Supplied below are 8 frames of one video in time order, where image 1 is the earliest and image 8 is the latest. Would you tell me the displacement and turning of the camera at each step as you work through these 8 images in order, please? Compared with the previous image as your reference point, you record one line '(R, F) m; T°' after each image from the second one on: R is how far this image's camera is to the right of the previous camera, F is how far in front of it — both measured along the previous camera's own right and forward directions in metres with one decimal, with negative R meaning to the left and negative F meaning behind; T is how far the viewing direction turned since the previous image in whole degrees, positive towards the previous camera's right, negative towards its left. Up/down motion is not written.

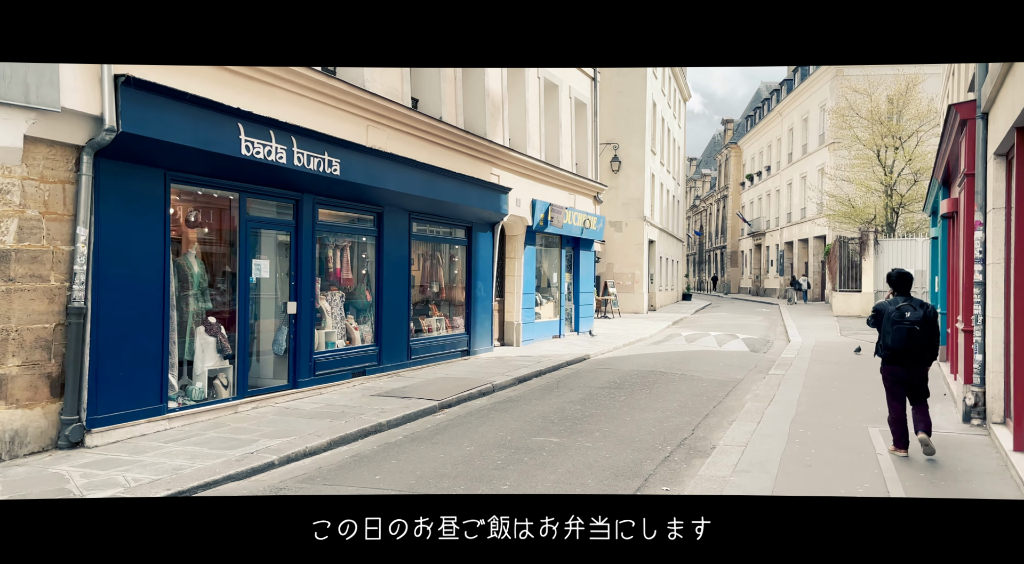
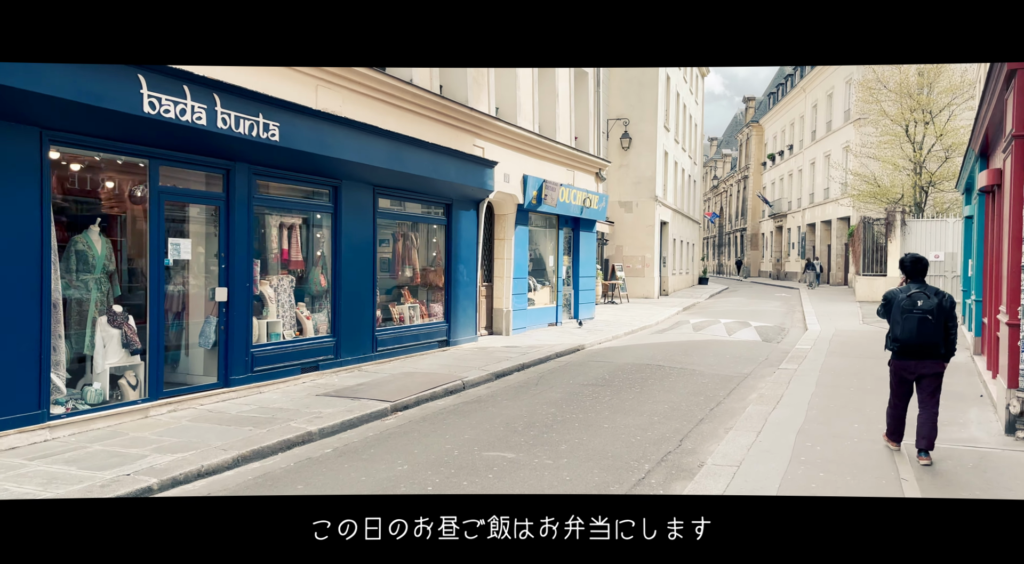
(+0.6, +1.3) m; -2°
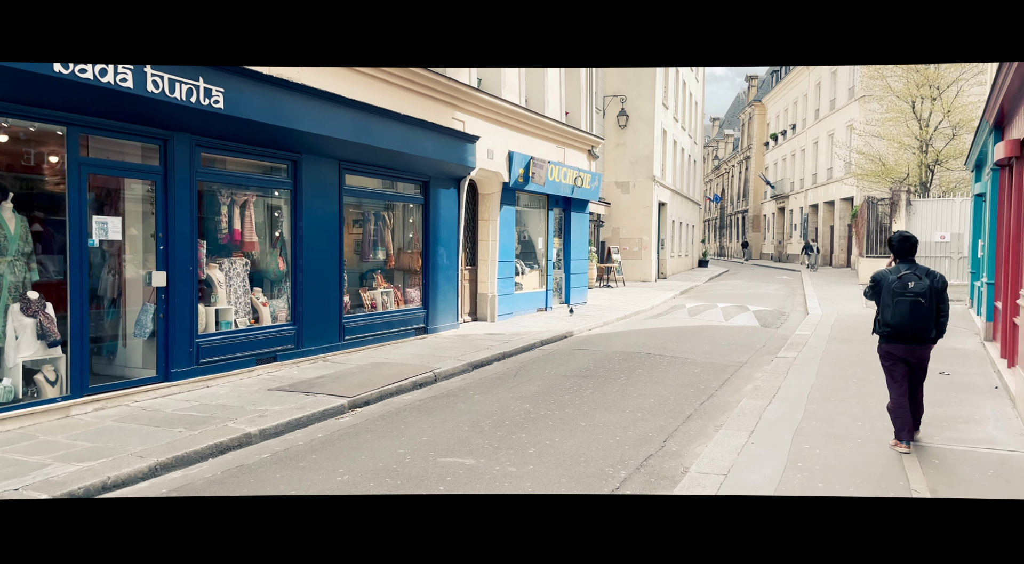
(+0.3, +0.8) m; 0°
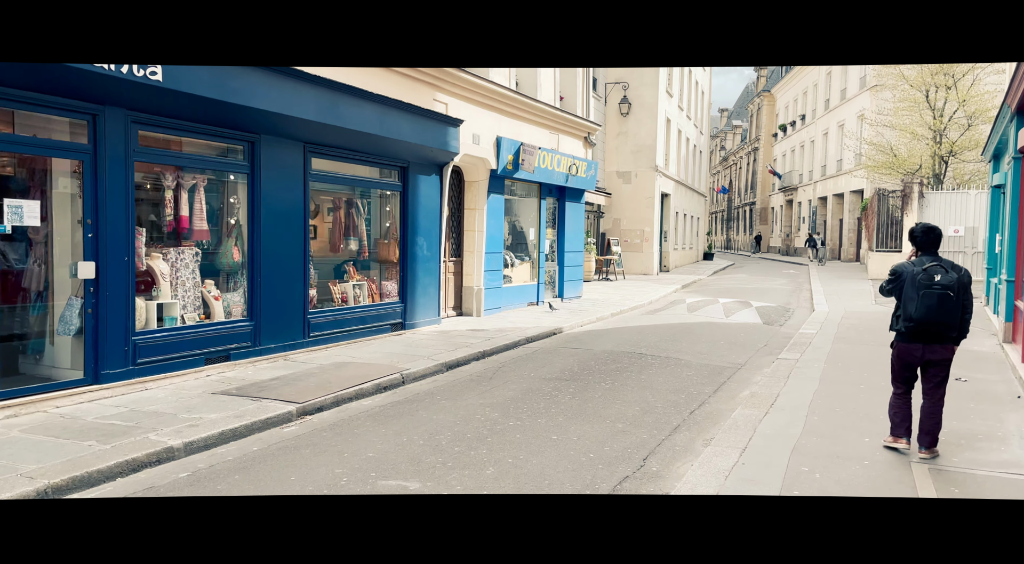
(+0.3, +0.8) m; -1°
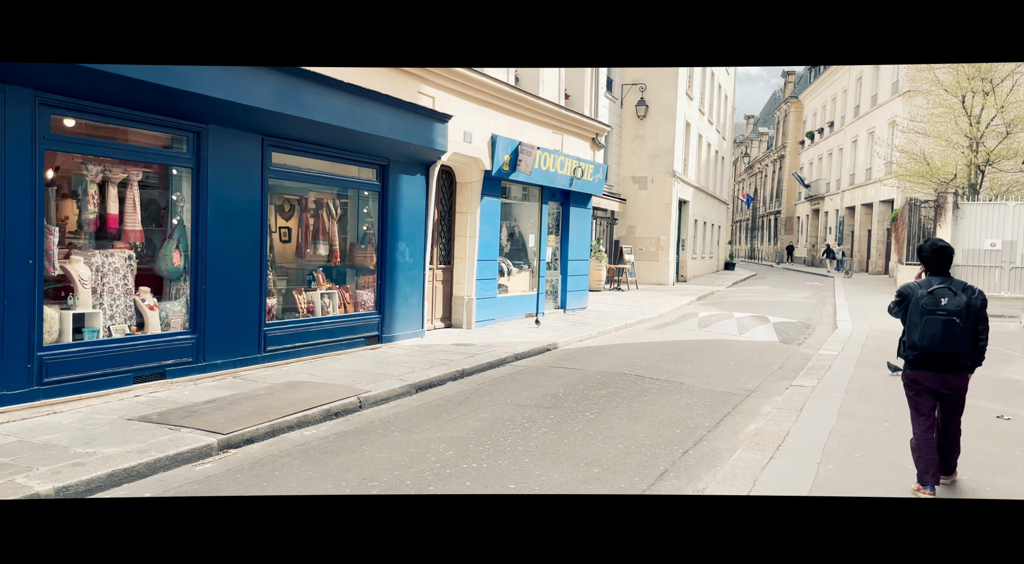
(+0.5, +1.0) m; -2°
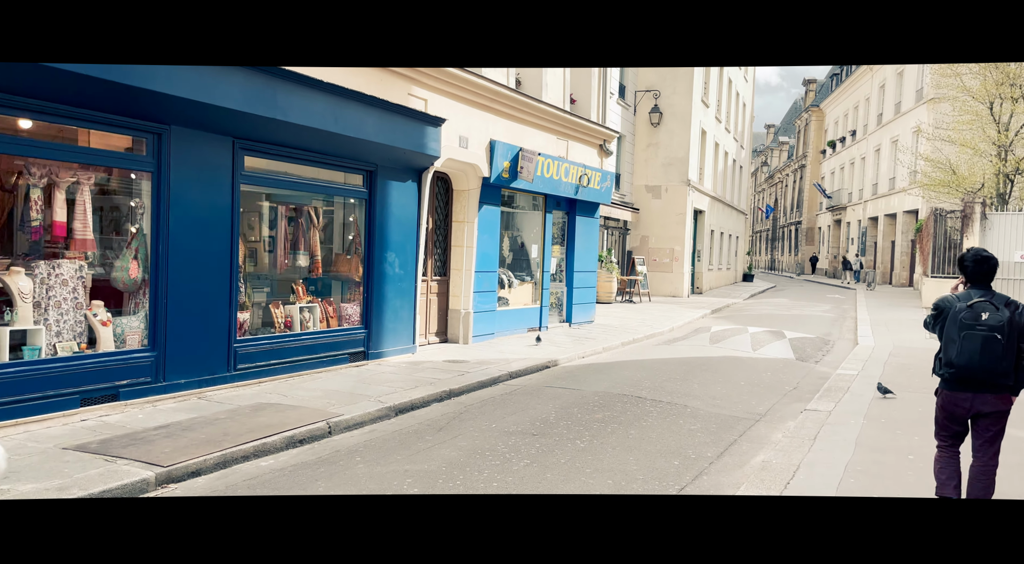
(+0.3, +0.6) m; -1°
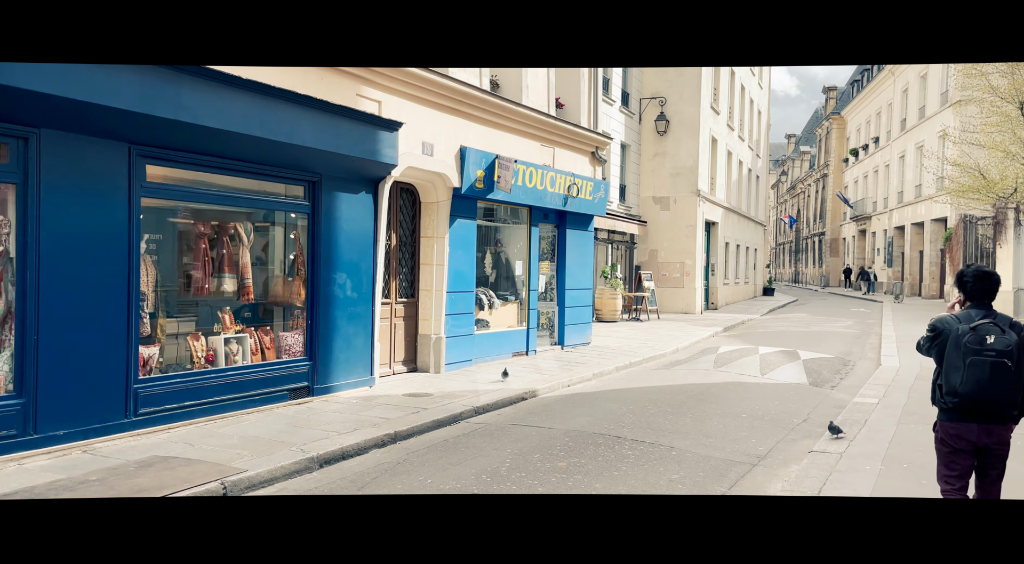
(+0.7, +1.2) m; -2°
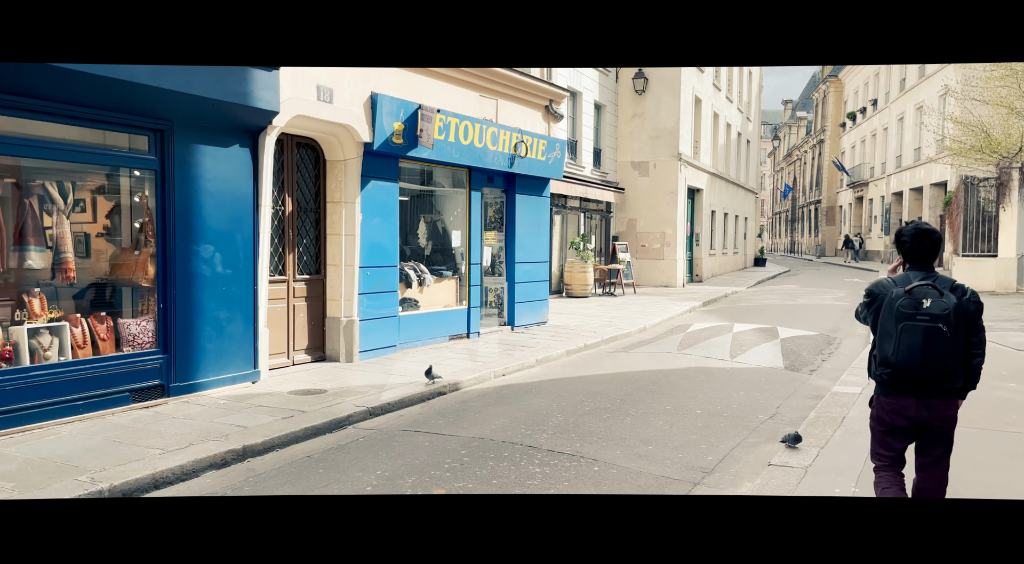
(+0.9, +1.6) m; 0°
